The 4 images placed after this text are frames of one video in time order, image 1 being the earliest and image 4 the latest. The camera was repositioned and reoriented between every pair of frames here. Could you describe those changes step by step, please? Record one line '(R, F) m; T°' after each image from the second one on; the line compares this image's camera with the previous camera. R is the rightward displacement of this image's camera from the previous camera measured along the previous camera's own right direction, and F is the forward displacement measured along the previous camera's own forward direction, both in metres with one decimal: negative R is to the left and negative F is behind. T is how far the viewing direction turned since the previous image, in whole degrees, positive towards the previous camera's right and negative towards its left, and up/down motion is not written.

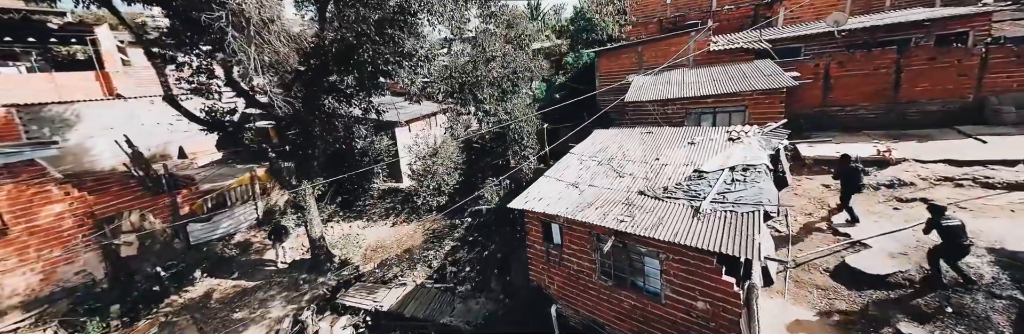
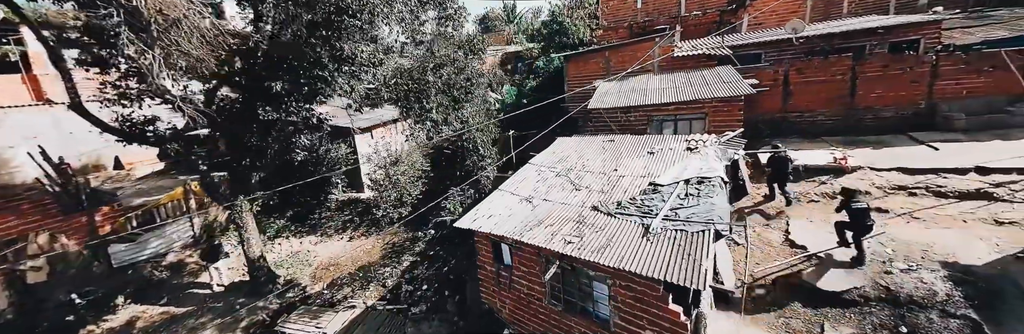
(+0.7, +0.5) m; +3°
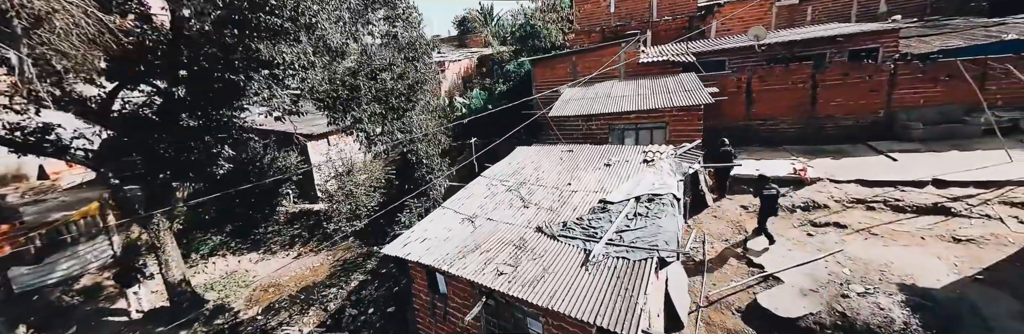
(+0.8, +0.6) m; +3°
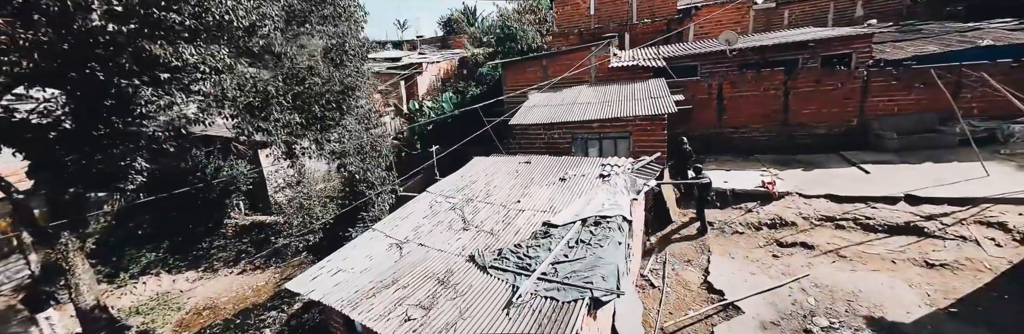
(+0.9, +0.6) m; +1°
